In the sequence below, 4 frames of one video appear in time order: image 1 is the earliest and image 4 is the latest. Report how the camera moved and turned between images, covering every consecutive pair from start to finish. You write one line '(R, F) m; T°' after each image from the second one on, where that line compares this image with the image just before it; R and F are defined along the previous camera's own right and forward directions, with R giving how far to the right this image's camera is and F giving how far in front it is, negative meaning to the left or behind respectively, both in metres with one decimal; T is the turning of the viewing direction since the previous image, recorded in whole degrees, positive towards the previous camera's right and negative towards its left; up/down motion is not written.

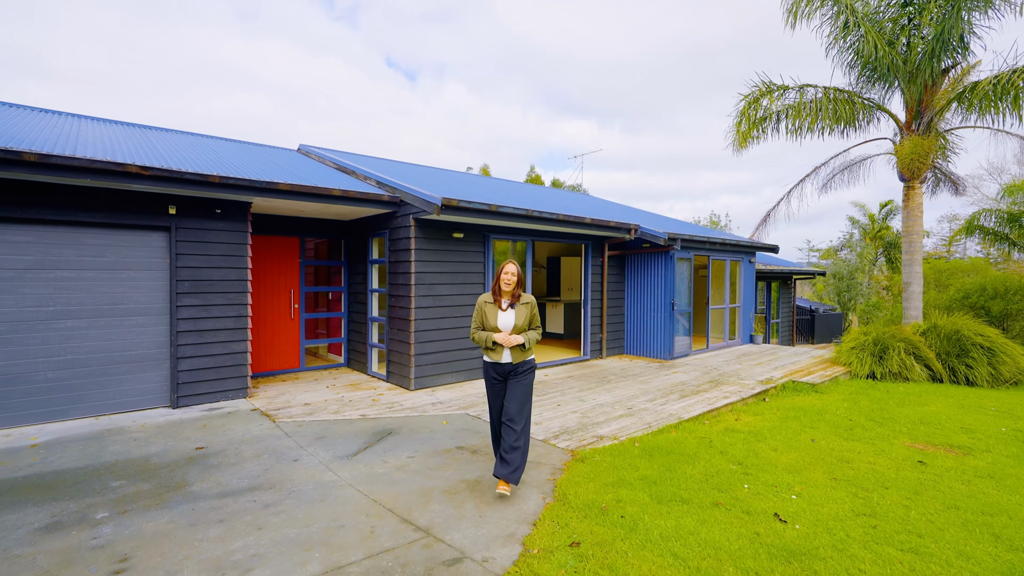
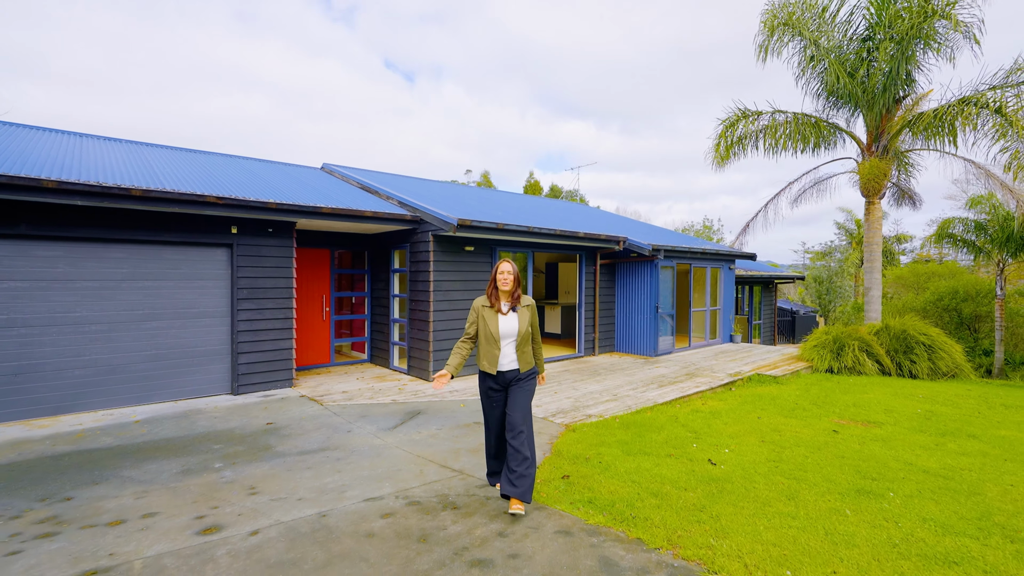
(-0.1, -1.0) m; 0°
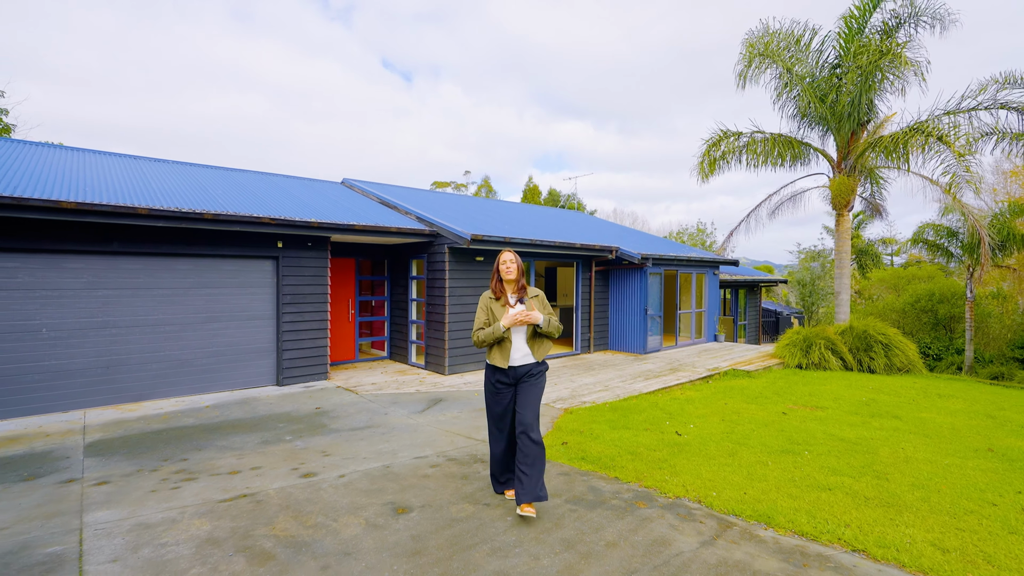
(-0.1, -0.9) m; 0°
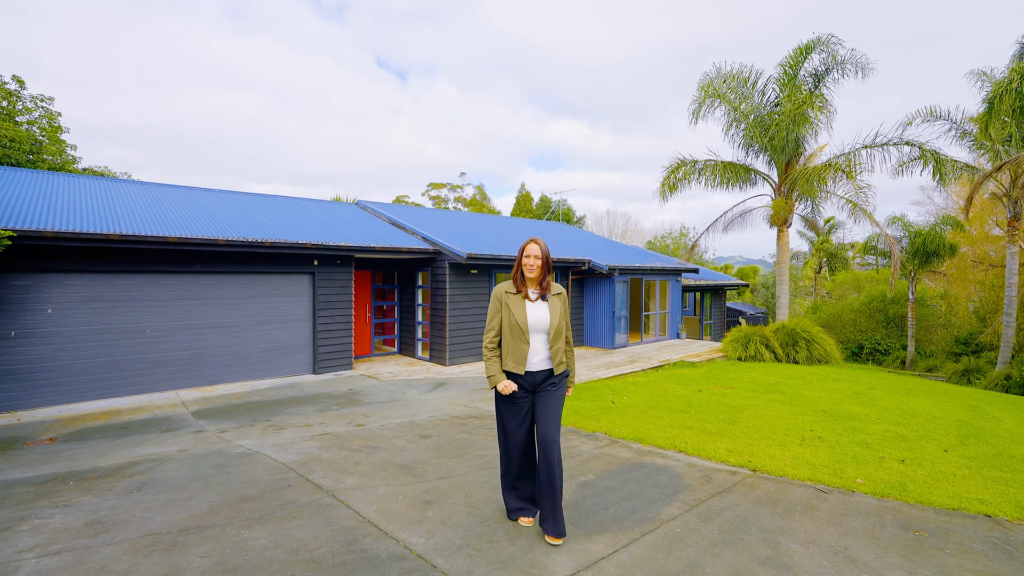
(+0.2, -1.8) m; +1°
